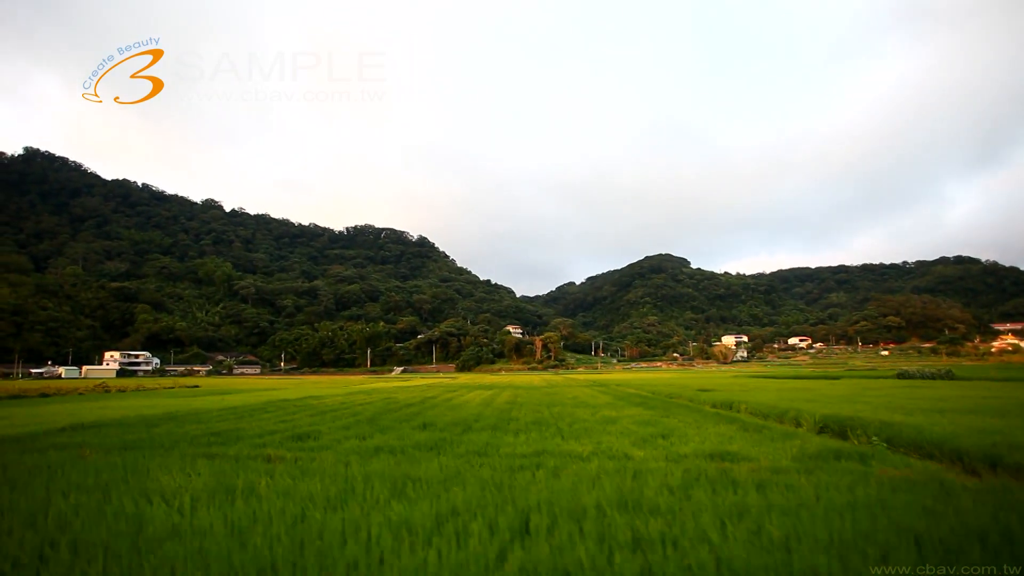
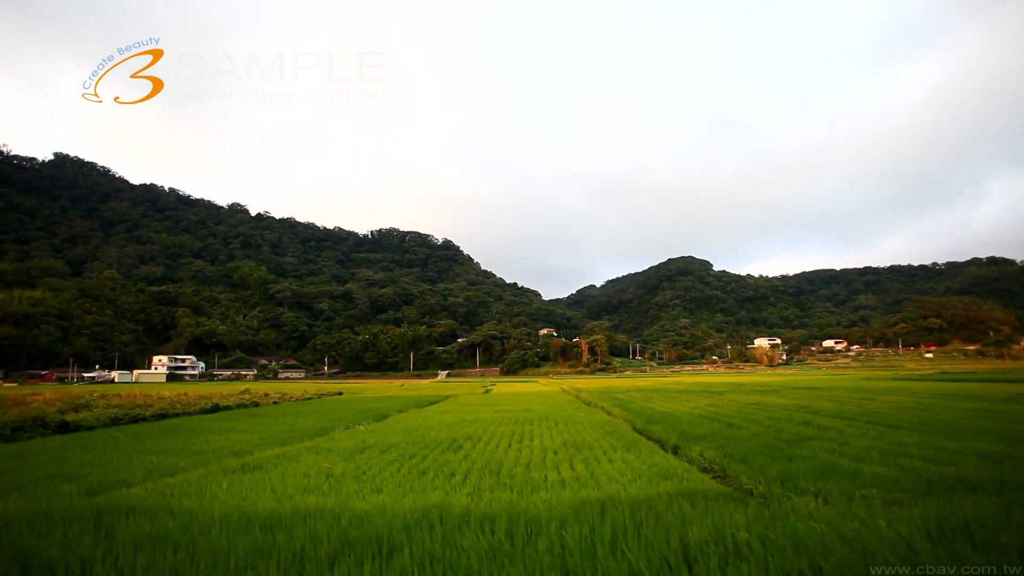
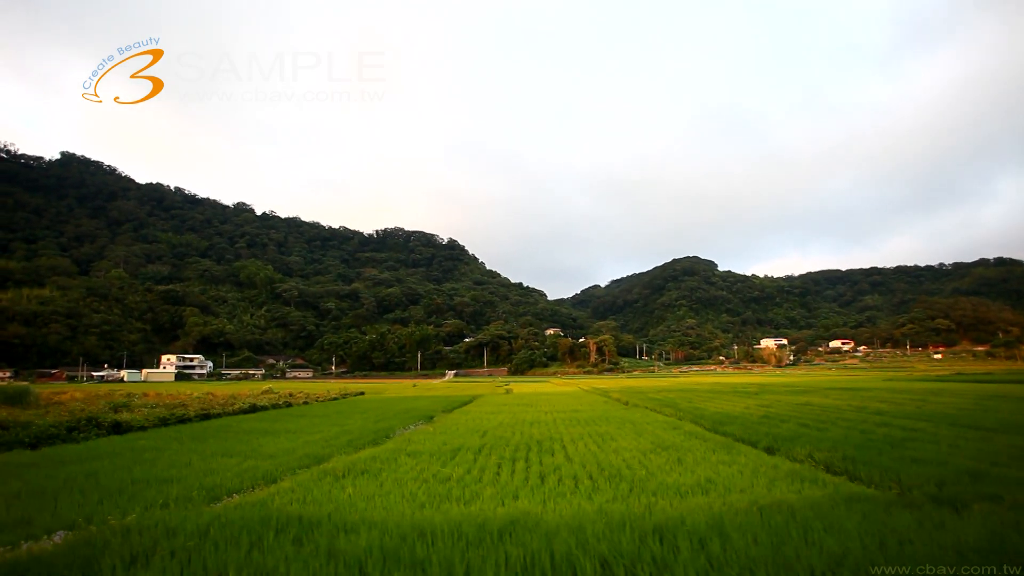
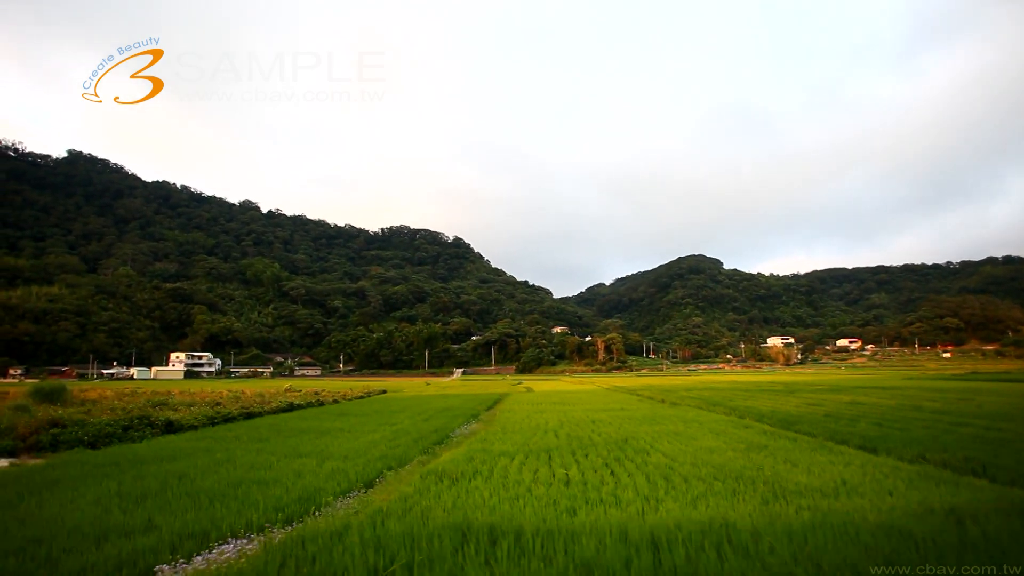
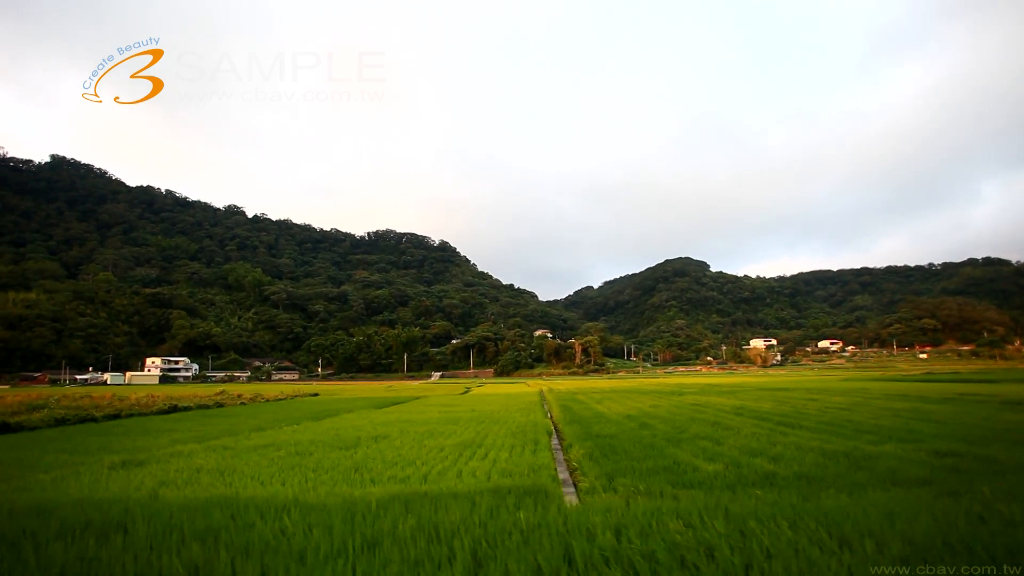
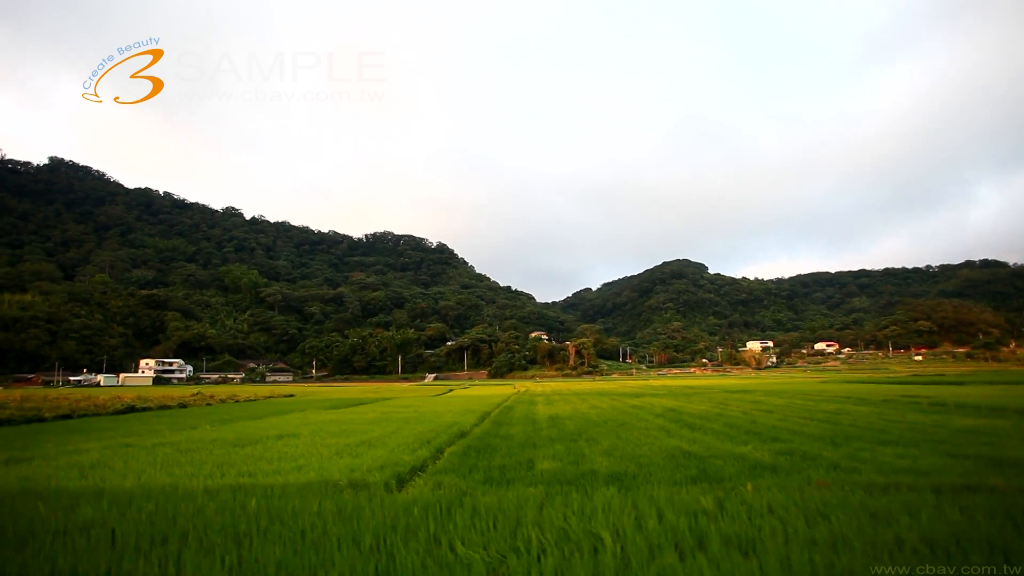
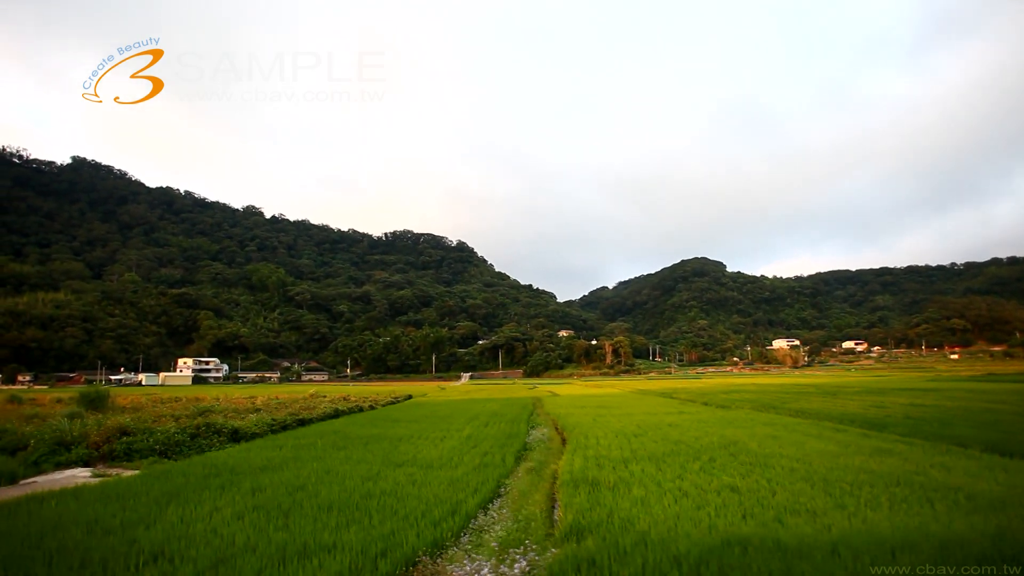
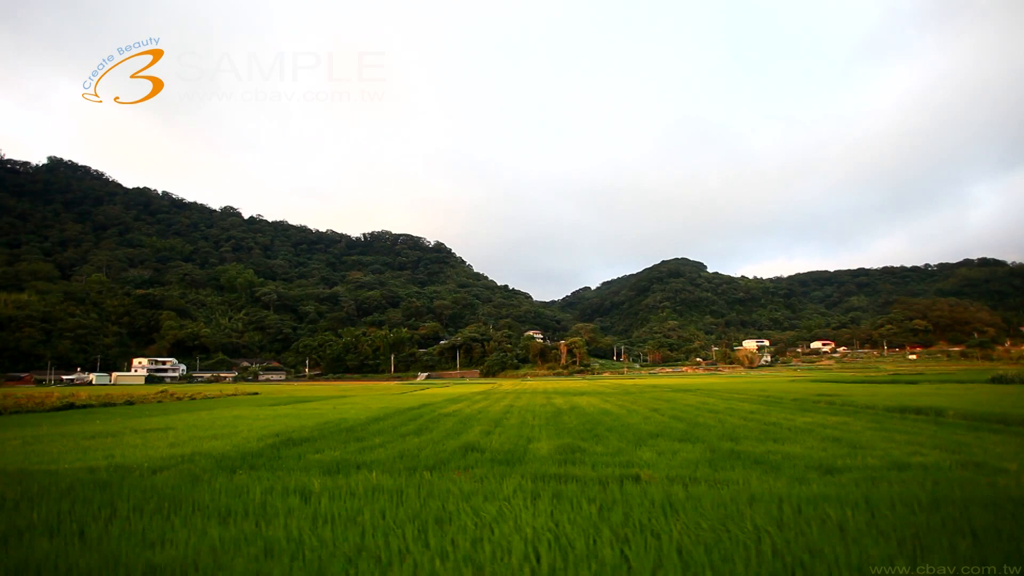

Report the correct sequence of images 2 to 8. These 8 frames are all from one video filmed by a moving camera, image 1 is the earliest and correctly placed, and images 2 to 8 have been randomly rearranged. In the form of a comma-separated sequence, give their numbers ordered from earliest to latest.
8, 6, 5, 2, 3, 4, 7
